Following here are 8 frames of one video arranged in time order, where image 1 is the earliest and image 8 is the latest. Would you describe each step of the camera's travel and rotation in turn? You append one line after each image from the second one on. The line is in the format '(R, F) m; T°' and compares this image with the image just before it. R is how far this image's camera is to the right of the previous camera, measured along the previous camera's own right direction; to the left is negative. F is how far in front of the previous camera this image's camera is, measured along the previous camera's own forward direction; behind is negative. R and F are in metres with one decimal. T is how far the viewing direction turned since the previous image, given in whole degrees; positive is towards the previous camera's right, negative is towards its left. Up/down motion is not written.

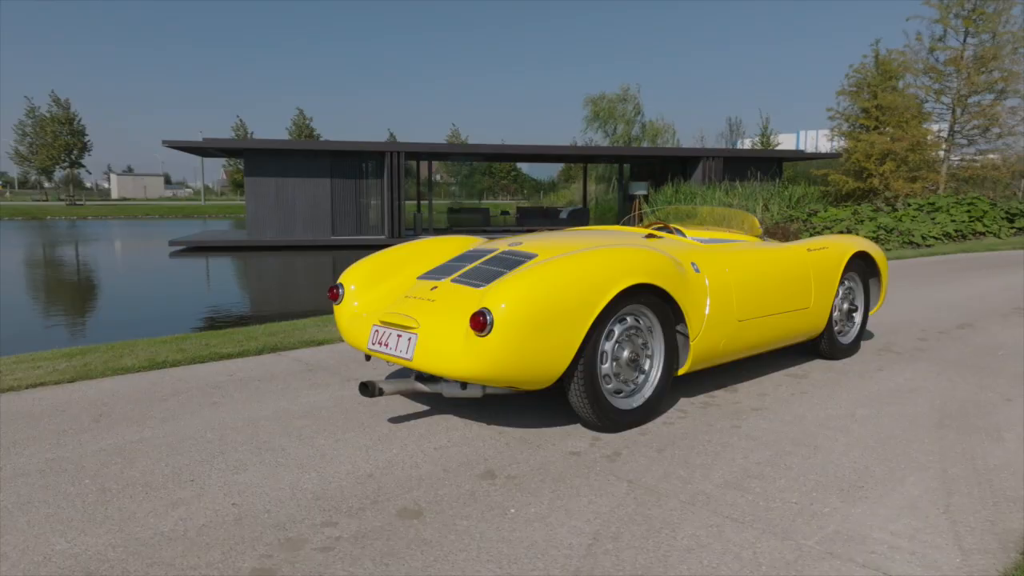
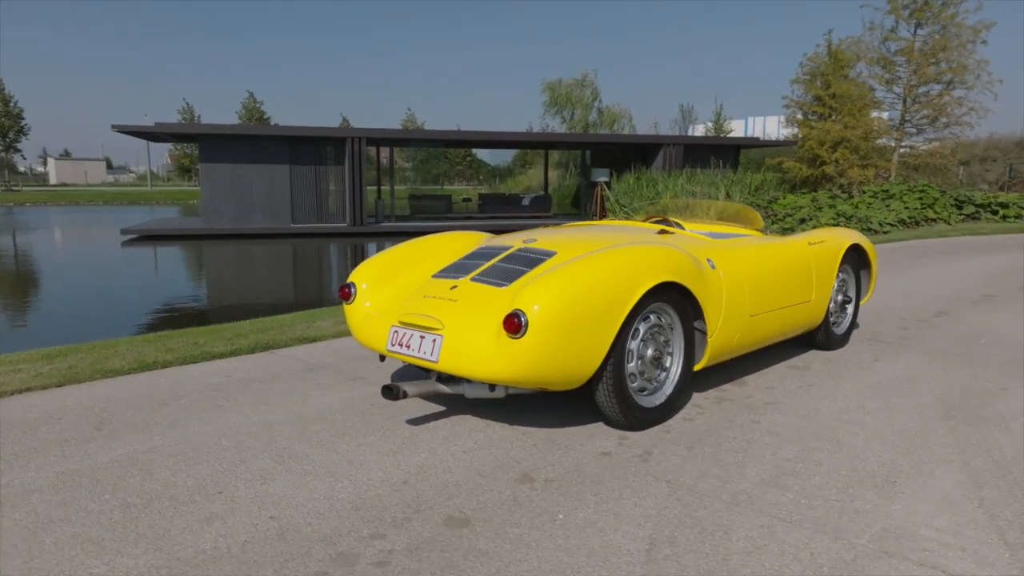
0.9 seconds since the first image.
(-0.3, +0.1) m; +4°
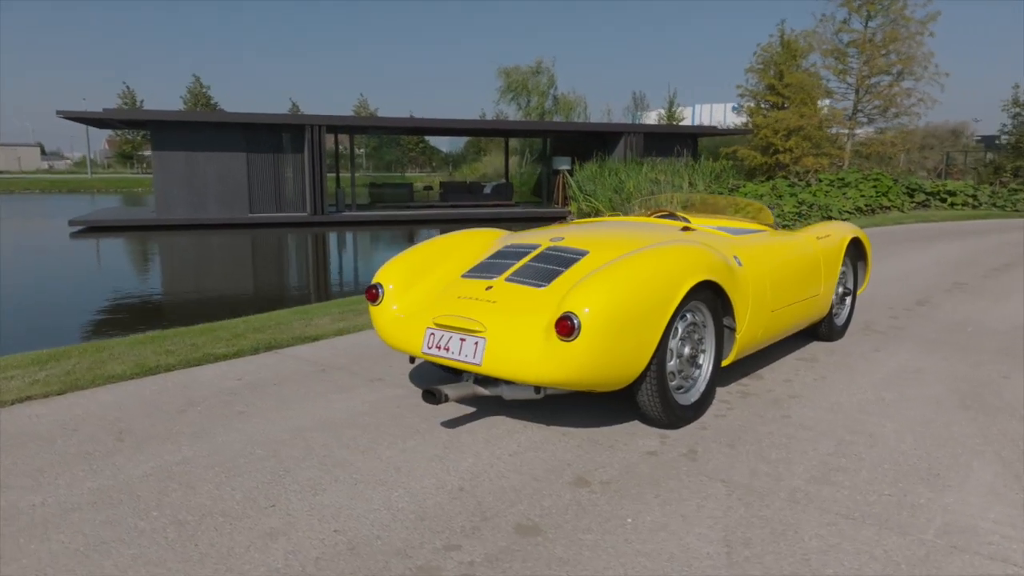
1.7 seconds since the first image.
(-0.4, 0.0) m; +4°
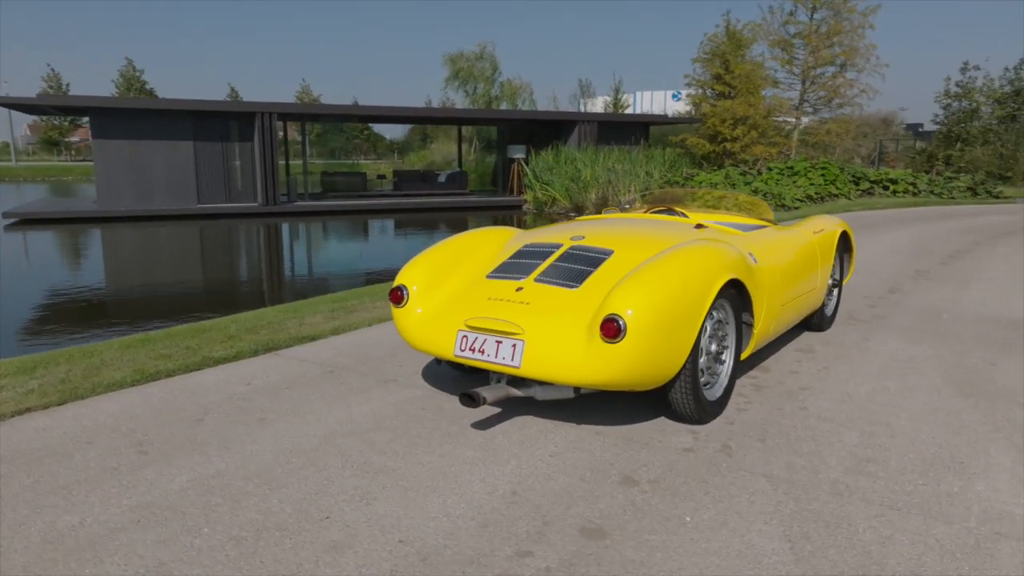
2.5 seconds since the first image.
(-0.4, 0.0) m; +4°
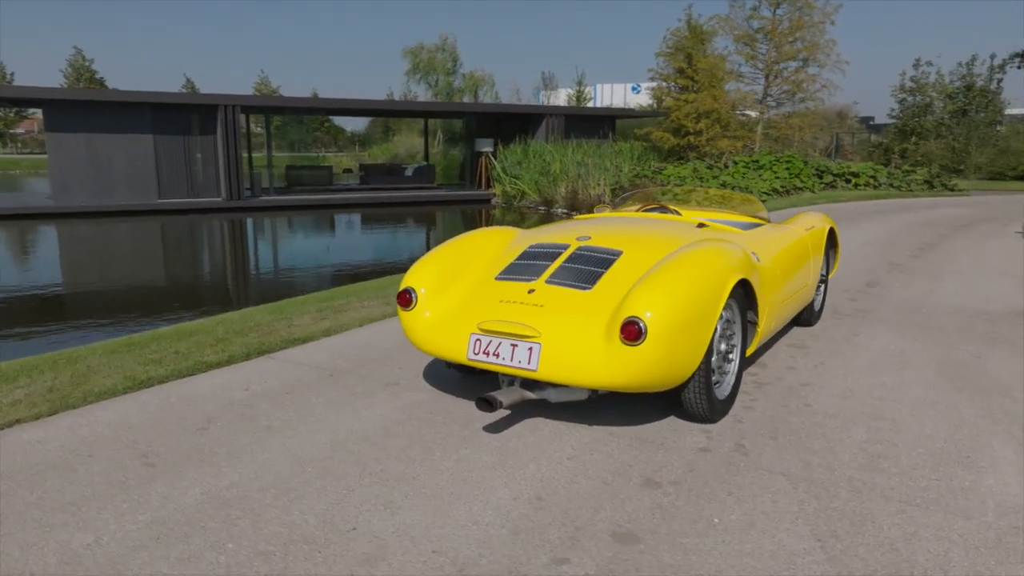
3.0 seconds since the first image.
(-0.2, 0.0) m; +3°
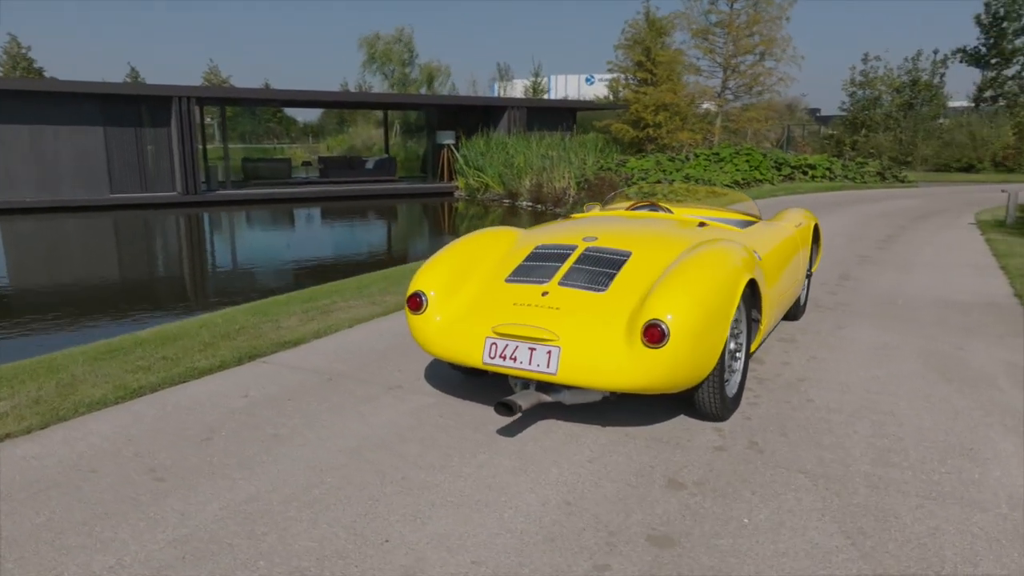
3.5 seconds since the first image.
(-0.3, 0.0) m; +3°
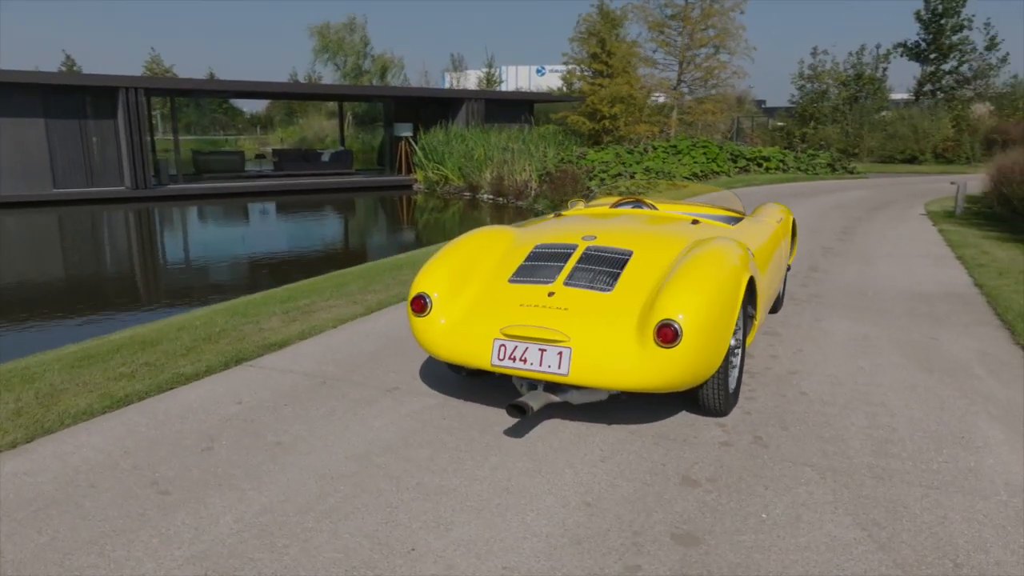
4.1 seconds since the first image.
(-0.3, 0.0) m; +4°
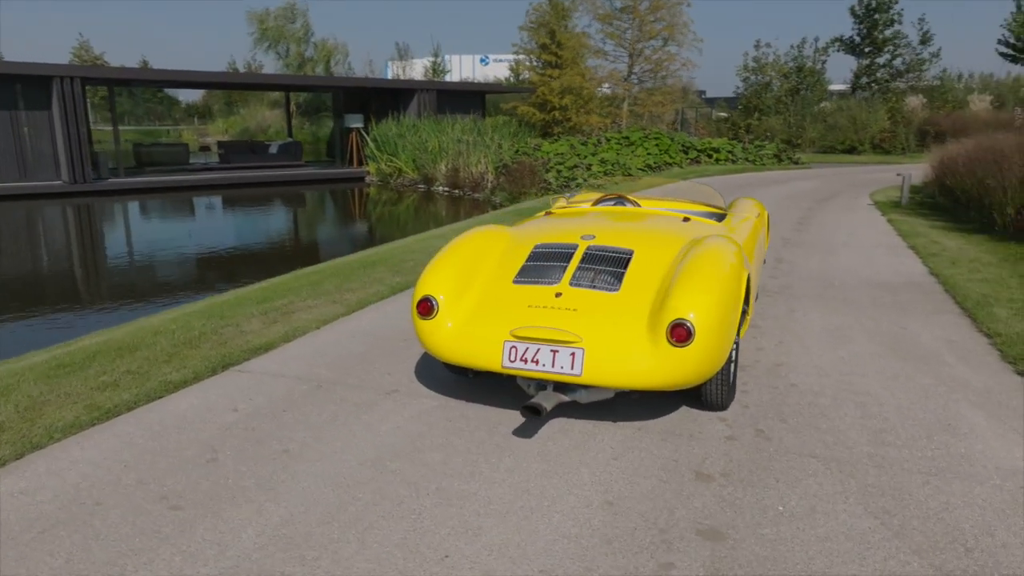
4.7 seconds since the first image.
(-0.3, 0.0) m; +4°
